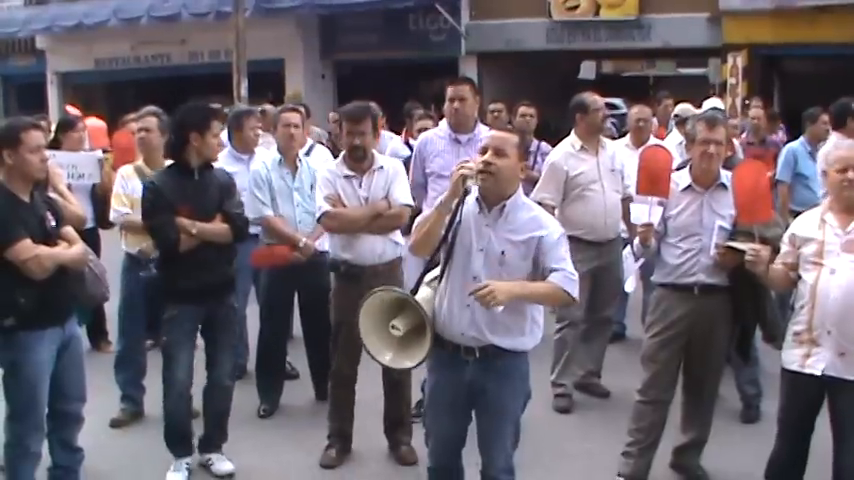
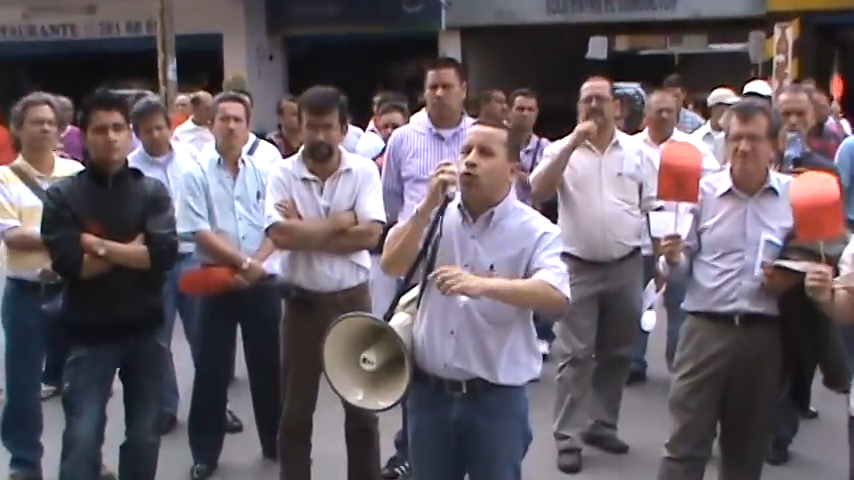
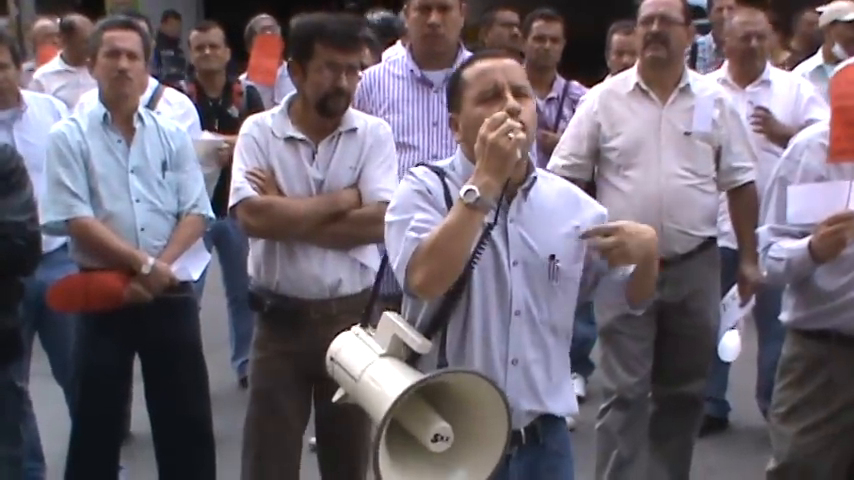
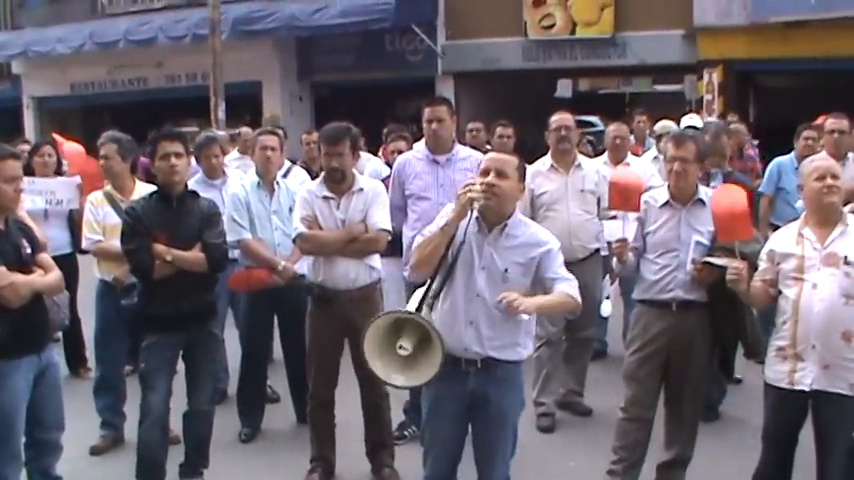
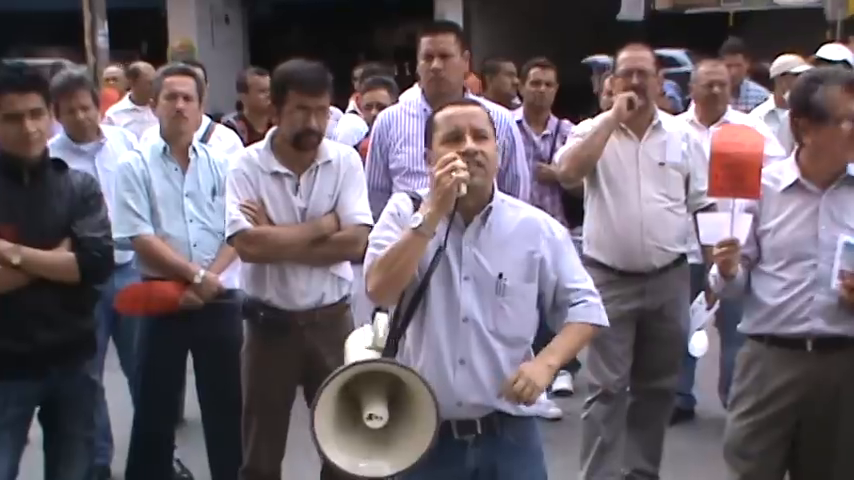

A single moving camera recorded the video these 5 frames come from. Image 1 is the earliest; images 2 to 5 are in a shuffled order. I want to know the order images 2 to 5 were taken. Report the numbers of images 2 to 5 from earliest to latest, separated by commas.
4, 2, 5, 3
